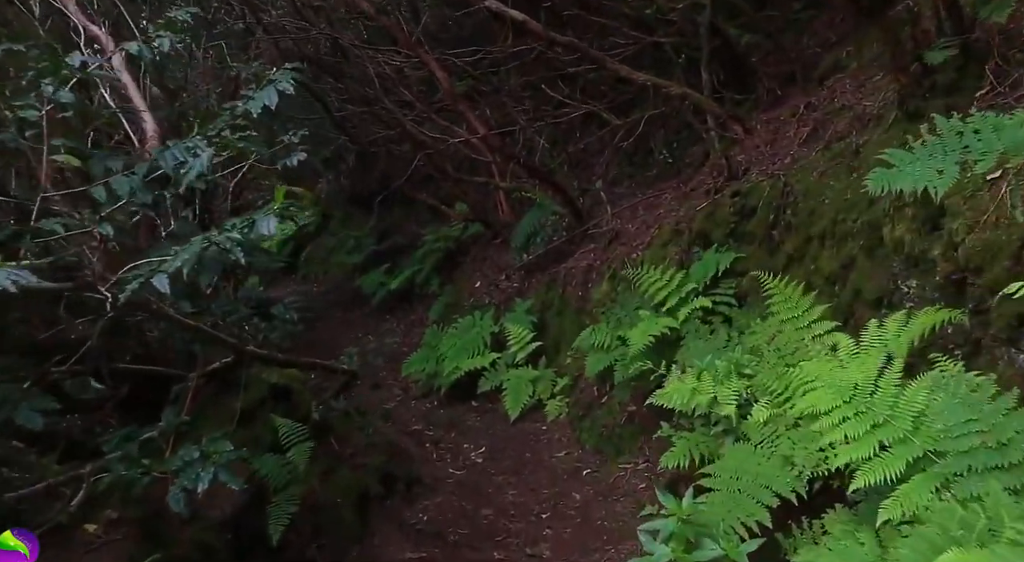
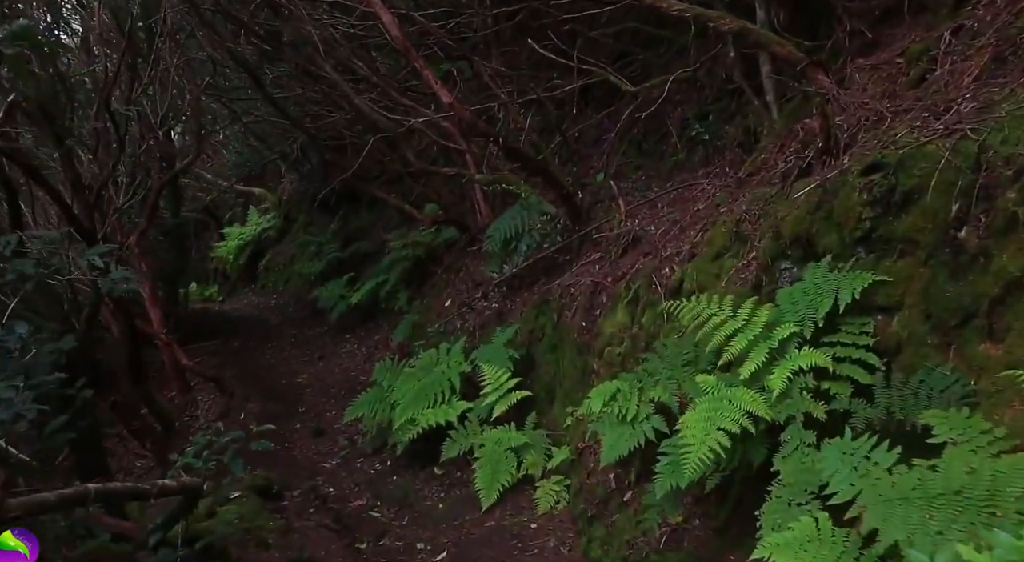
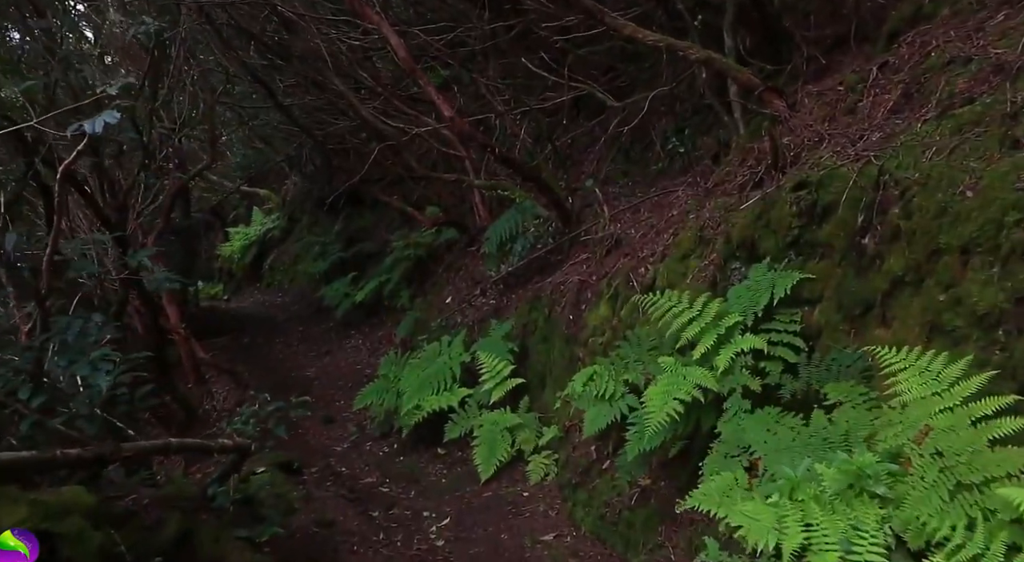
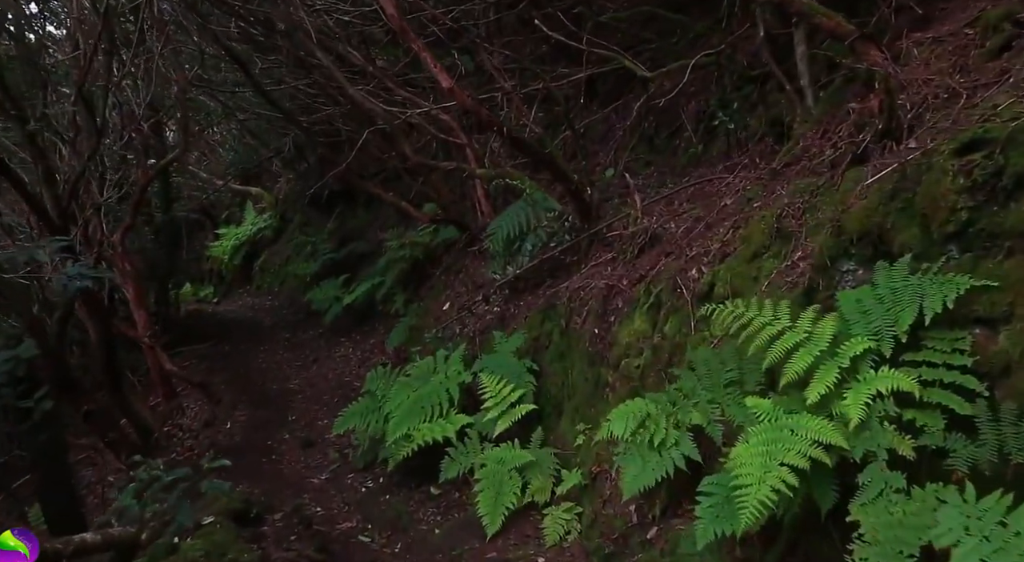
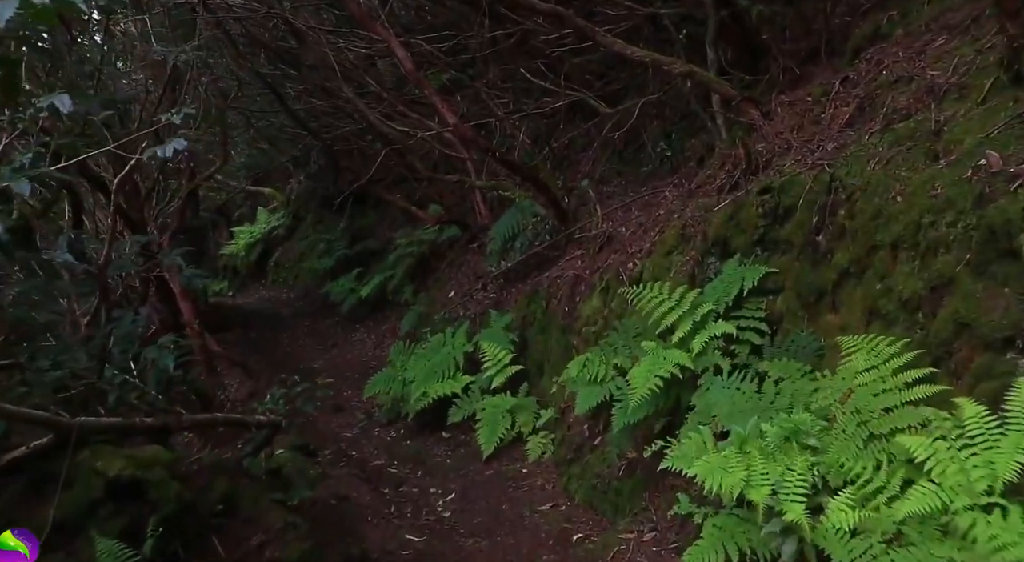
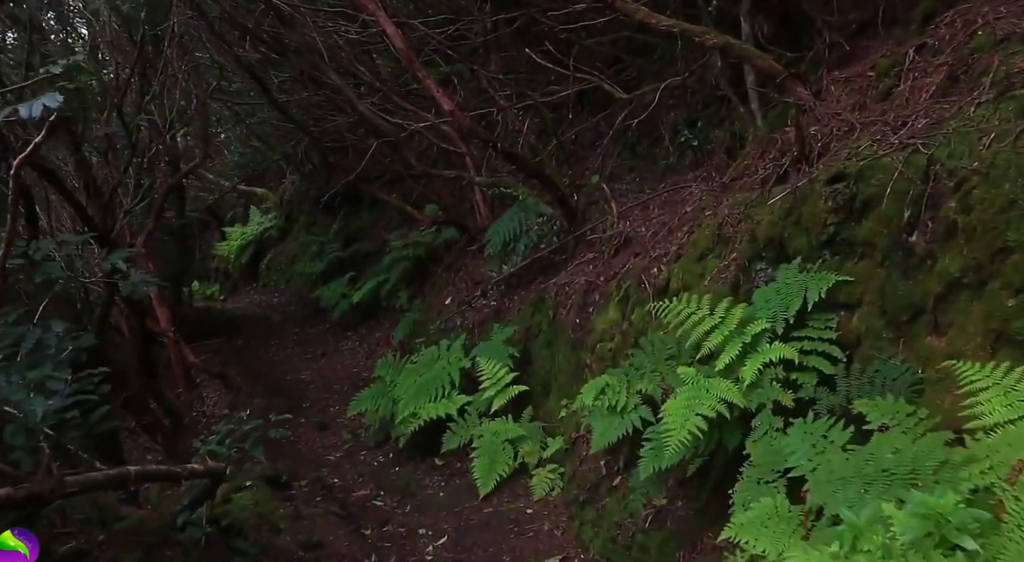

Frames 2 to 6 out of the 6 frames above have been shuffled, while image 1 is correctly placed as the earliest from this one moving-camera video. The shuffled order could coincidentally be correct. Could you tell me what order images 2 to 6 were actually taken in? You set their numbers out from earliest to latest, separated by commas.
5, 3, 6, 2, 4
